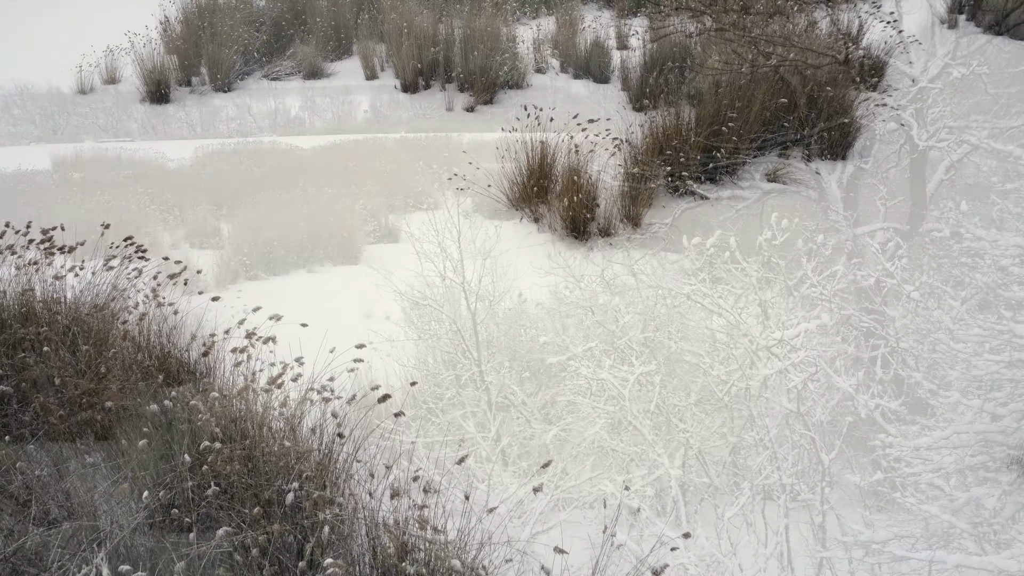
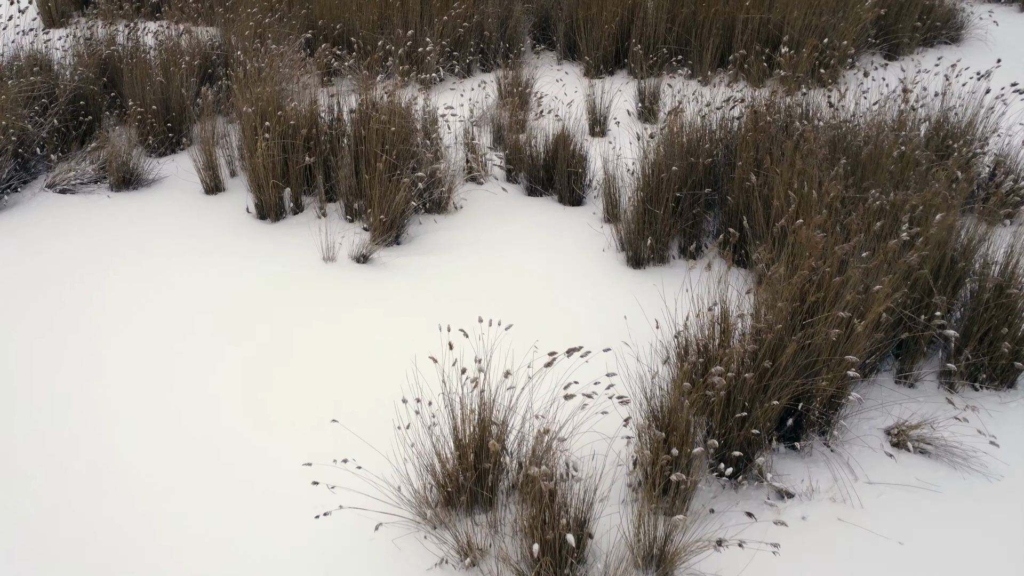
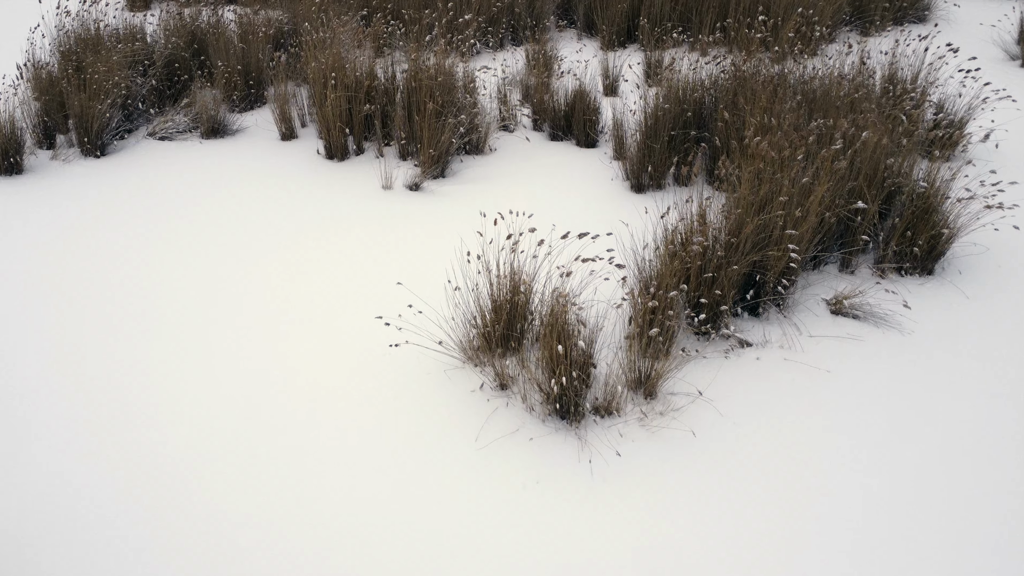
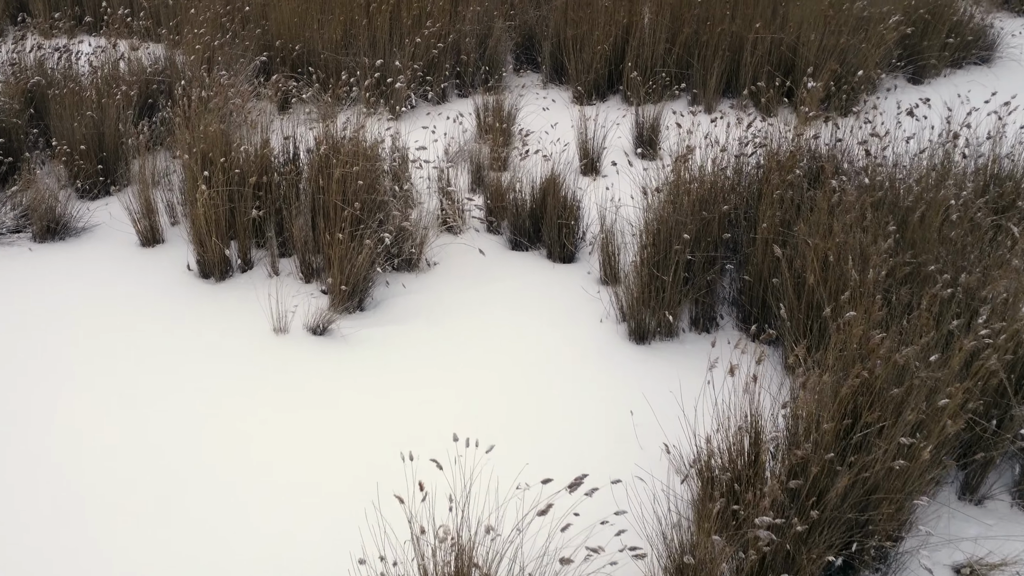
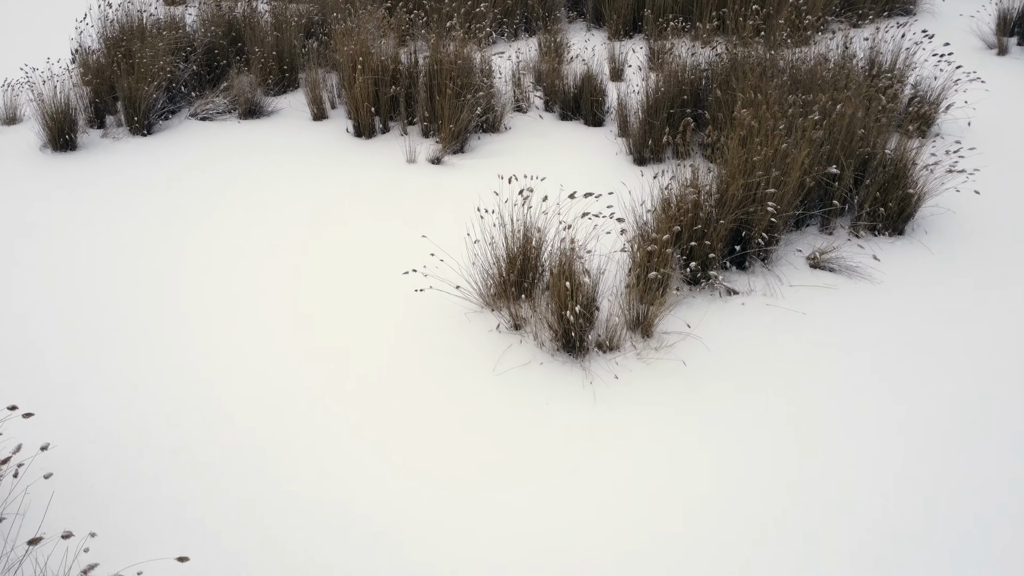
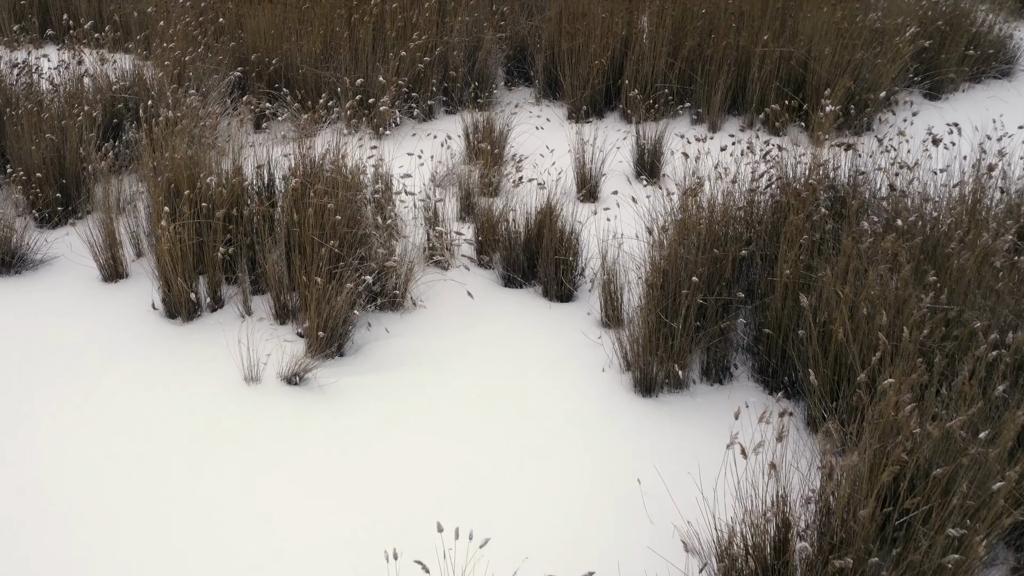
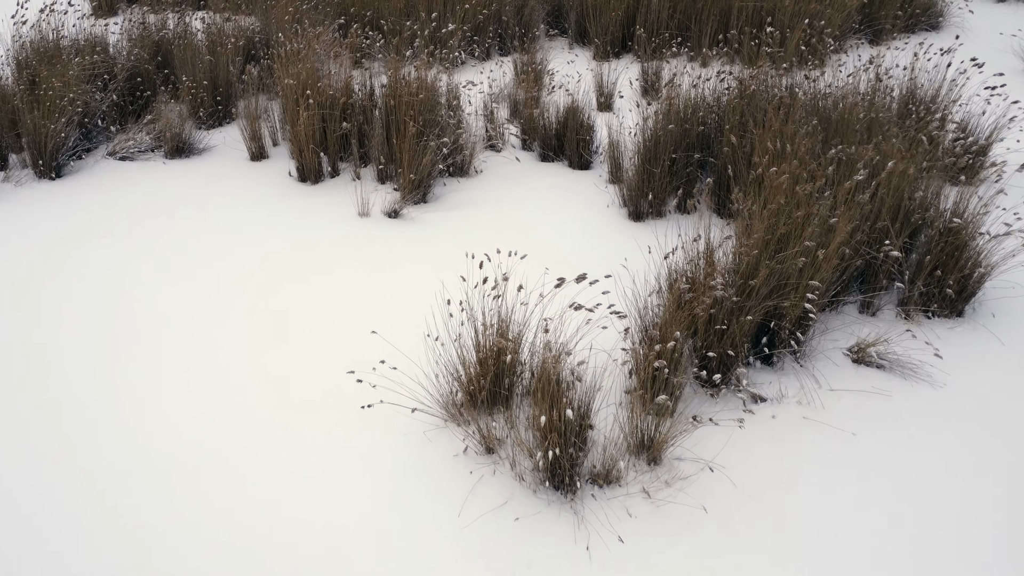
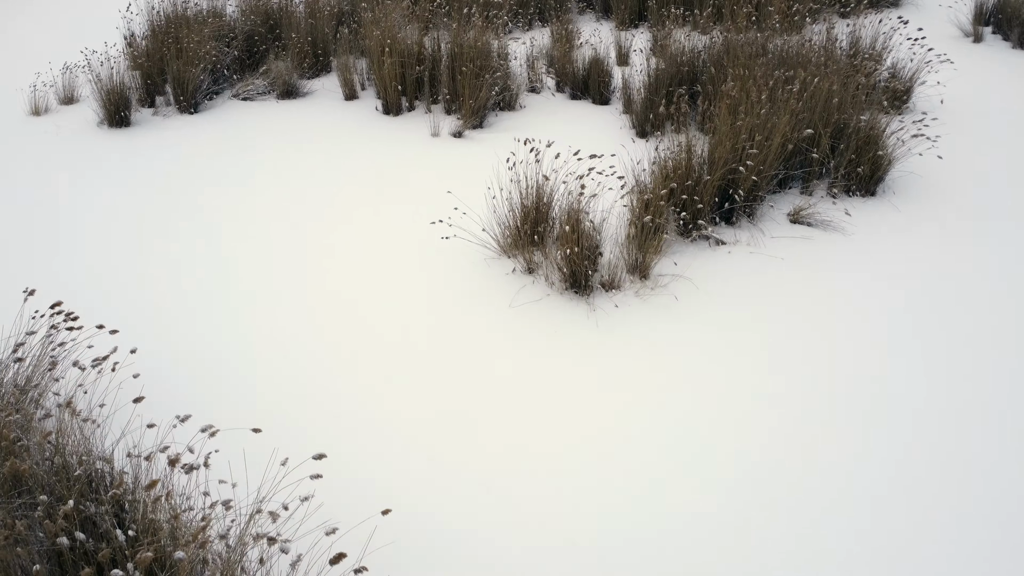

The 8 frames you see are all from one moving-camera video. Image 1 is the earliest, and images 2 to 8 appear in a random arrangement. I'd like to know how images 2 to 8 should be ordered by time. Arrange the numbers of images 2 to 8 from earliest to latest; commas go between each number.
8, 5, 3, 7, 2, 4, 6
